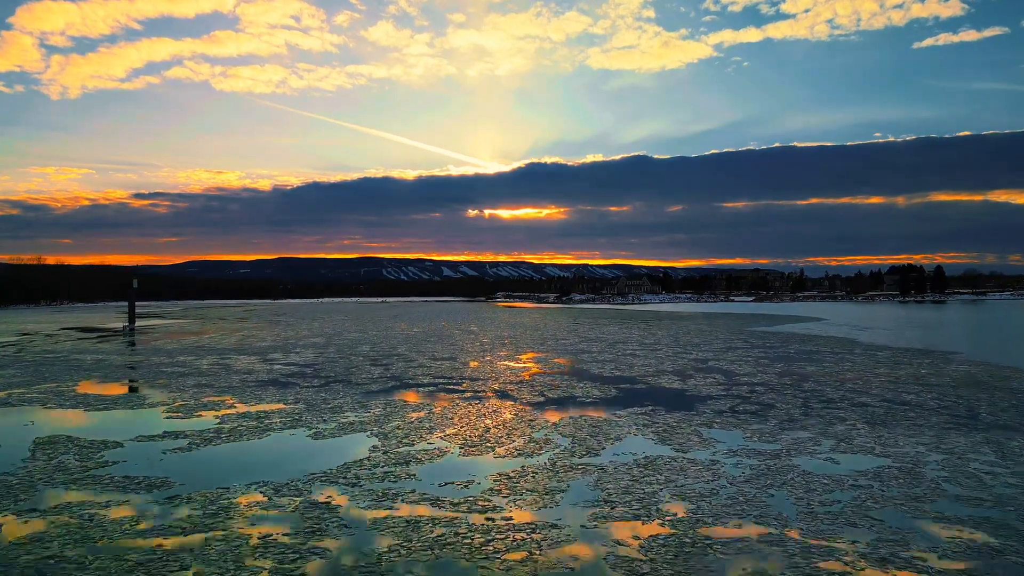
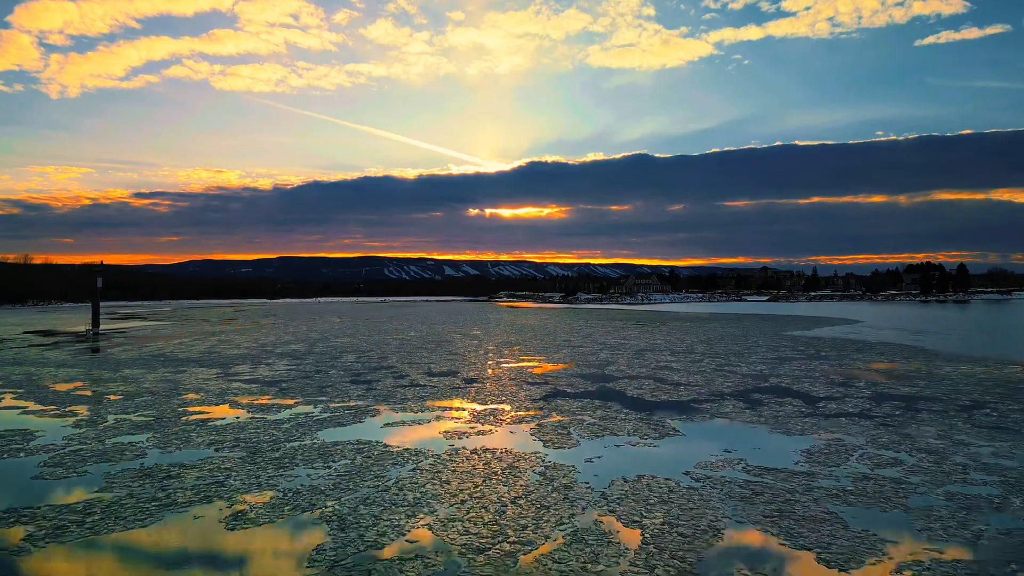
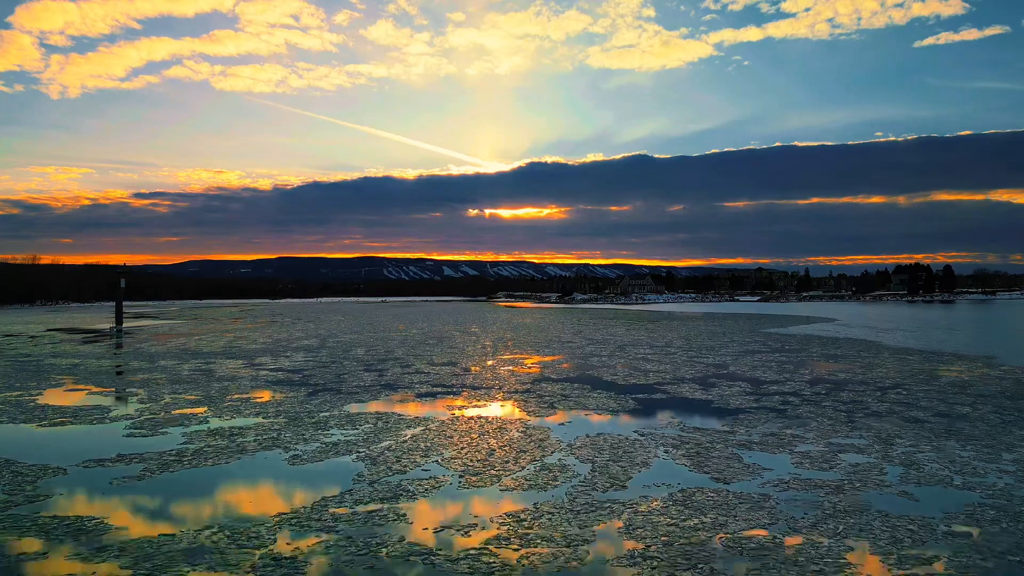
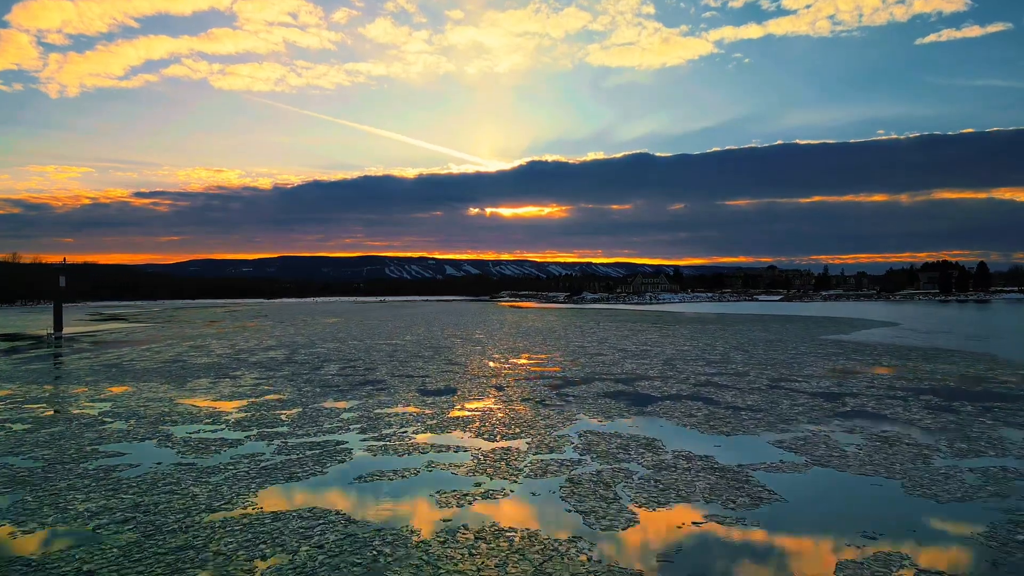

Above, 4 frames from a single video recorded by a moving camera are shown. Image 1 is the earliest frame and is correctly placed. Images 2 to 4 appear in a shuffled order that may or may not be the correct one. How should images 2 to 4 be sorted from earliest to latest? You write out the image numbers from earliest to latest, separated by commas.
3, 2, 4
